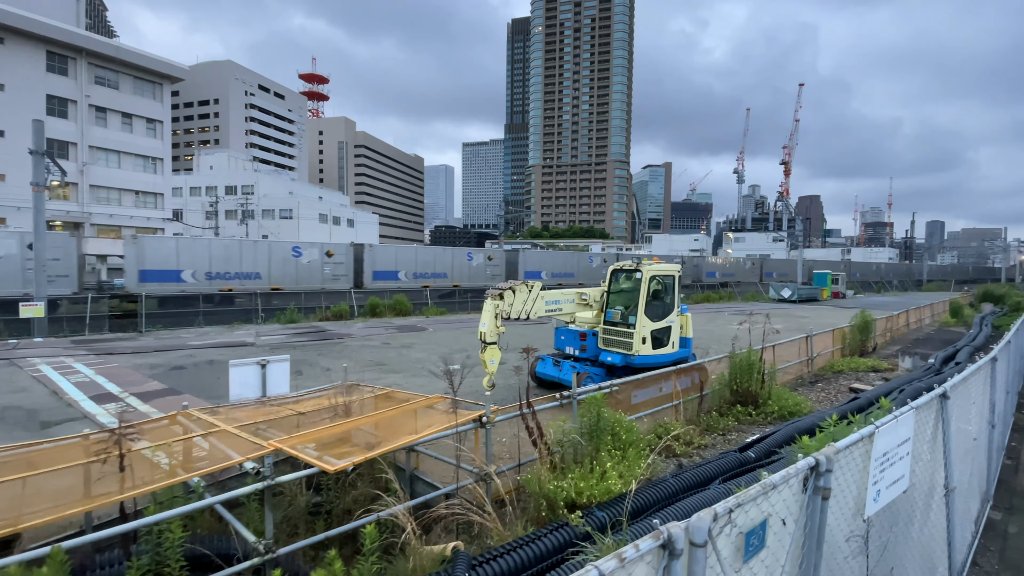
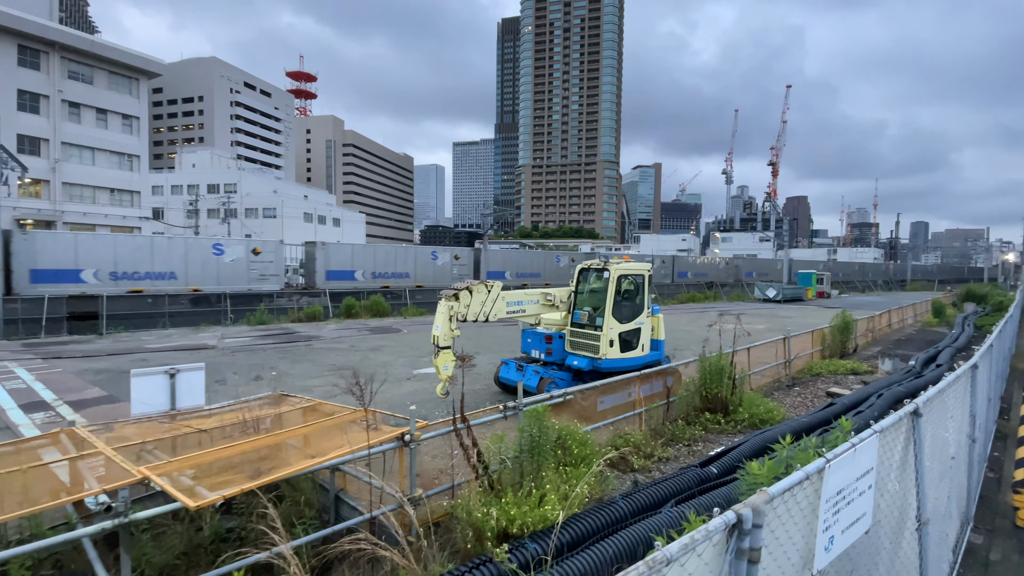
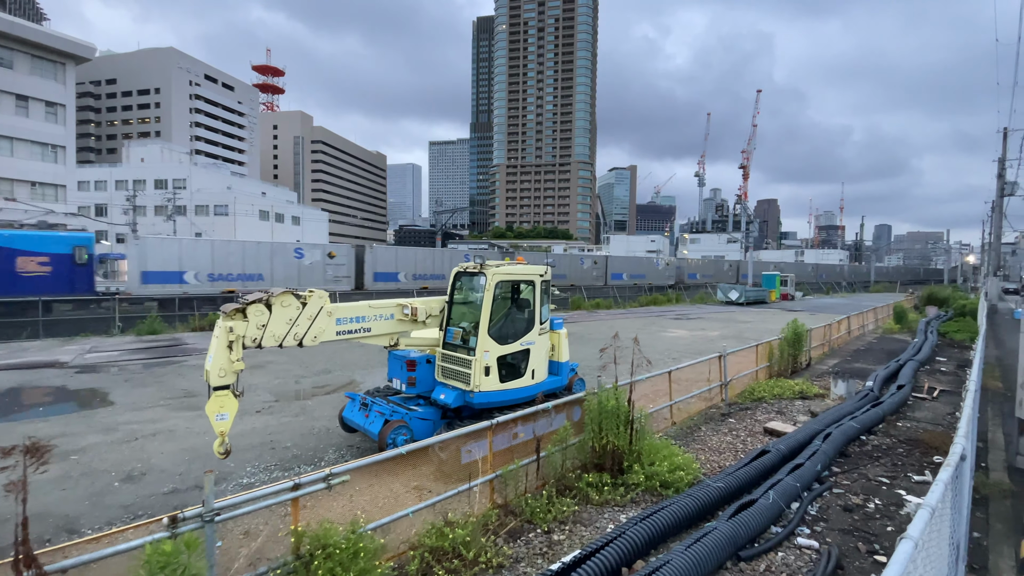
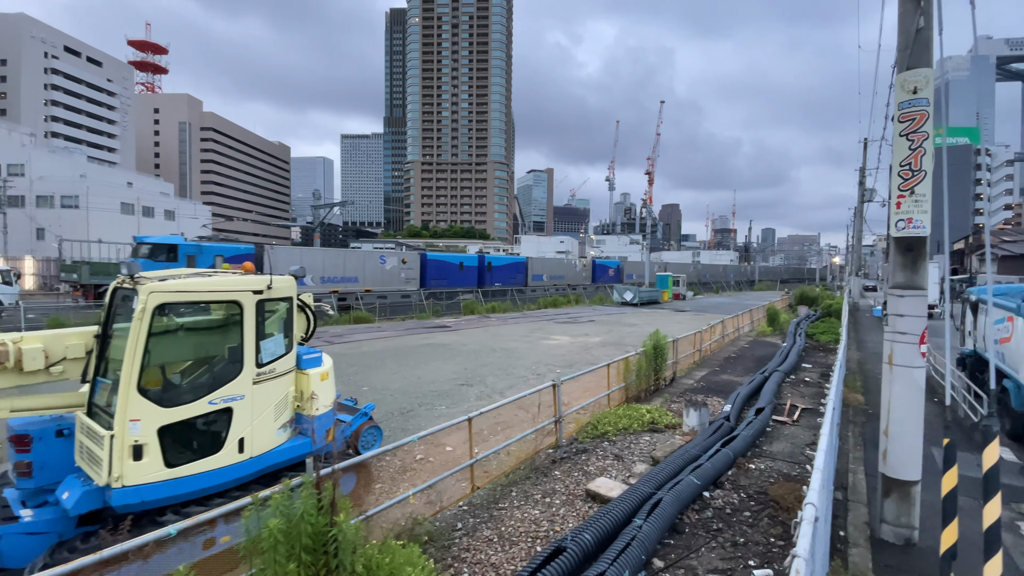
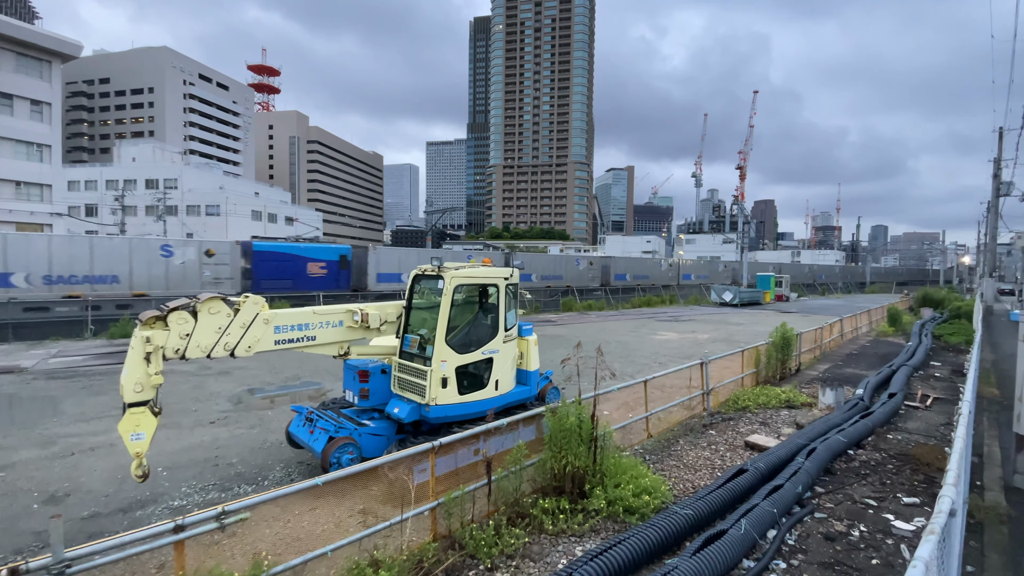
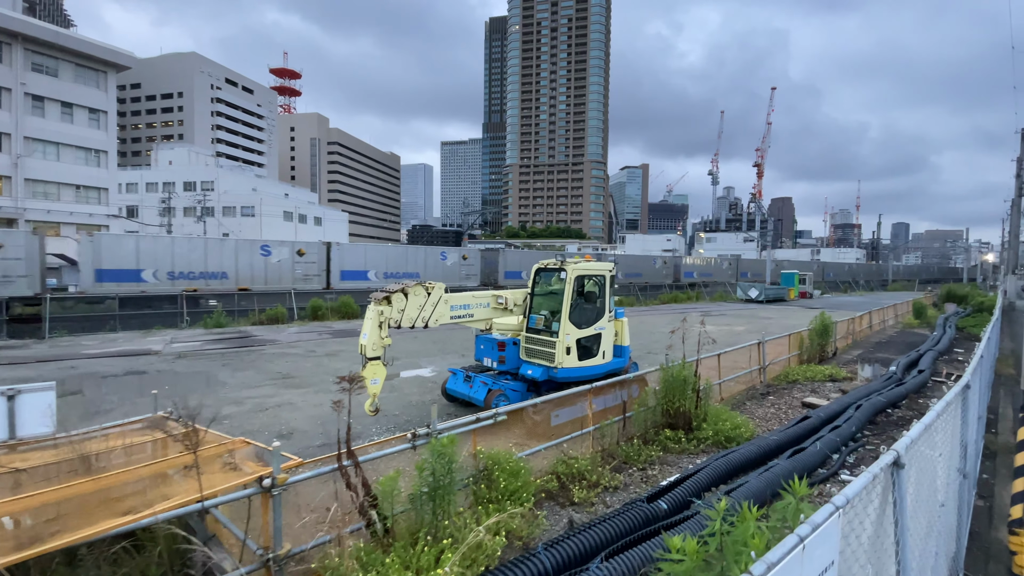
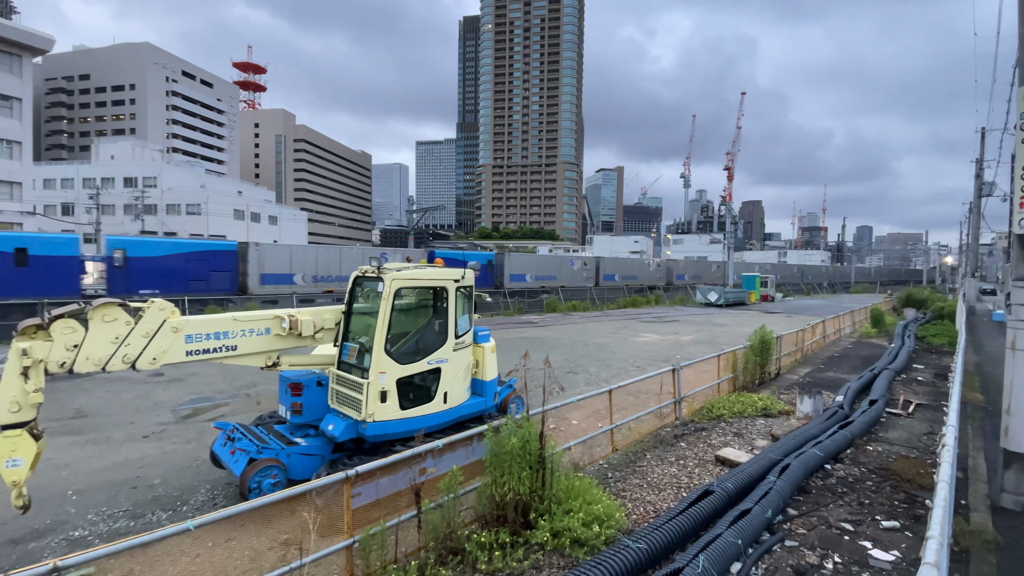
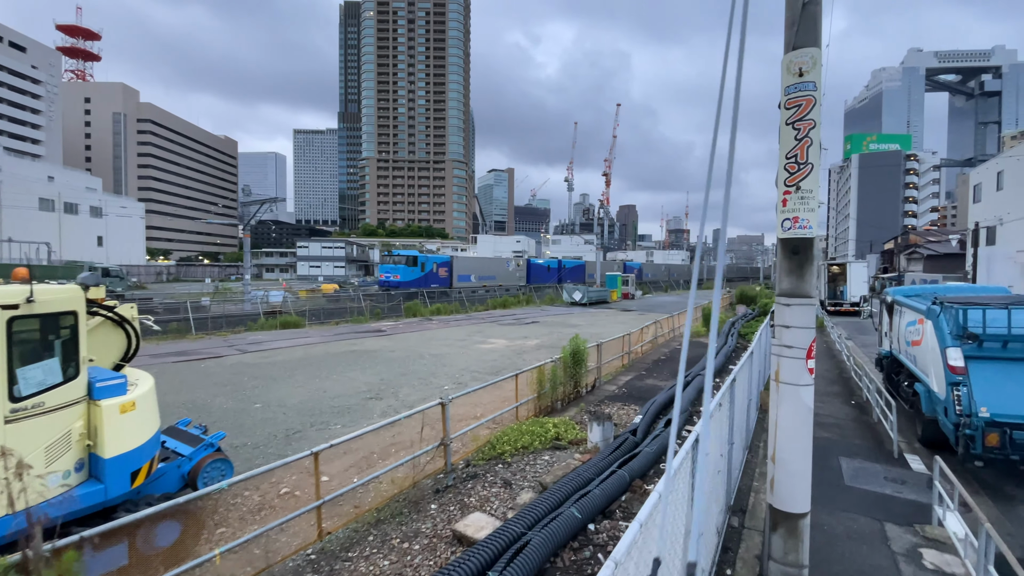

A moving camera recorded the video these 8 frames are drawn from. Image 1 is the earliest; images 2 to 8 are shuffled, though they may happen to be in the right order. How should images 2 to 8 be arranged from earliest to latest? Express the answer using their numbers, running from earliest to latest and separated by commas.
2, 6, 3, 5, 7, 4, 8
